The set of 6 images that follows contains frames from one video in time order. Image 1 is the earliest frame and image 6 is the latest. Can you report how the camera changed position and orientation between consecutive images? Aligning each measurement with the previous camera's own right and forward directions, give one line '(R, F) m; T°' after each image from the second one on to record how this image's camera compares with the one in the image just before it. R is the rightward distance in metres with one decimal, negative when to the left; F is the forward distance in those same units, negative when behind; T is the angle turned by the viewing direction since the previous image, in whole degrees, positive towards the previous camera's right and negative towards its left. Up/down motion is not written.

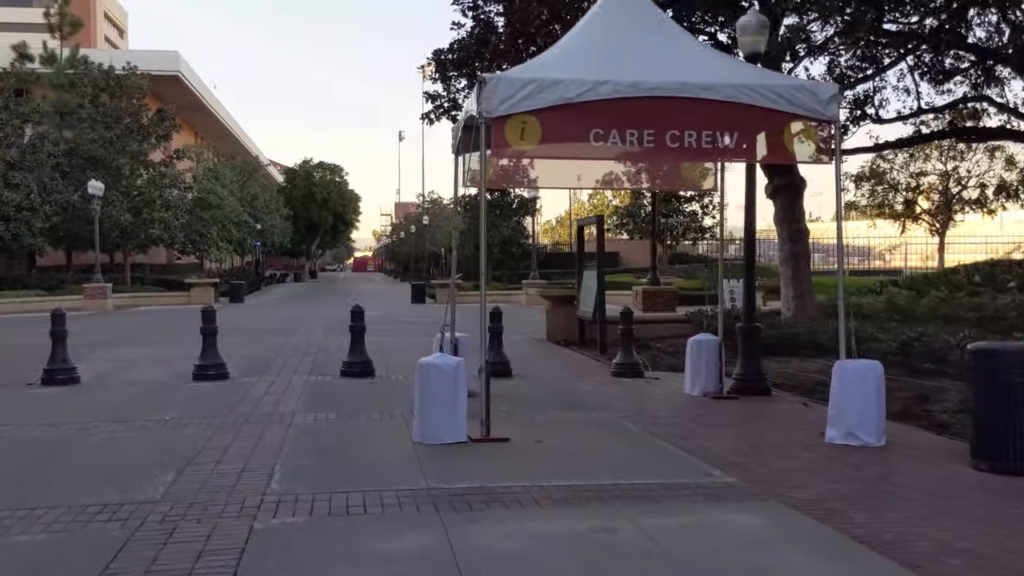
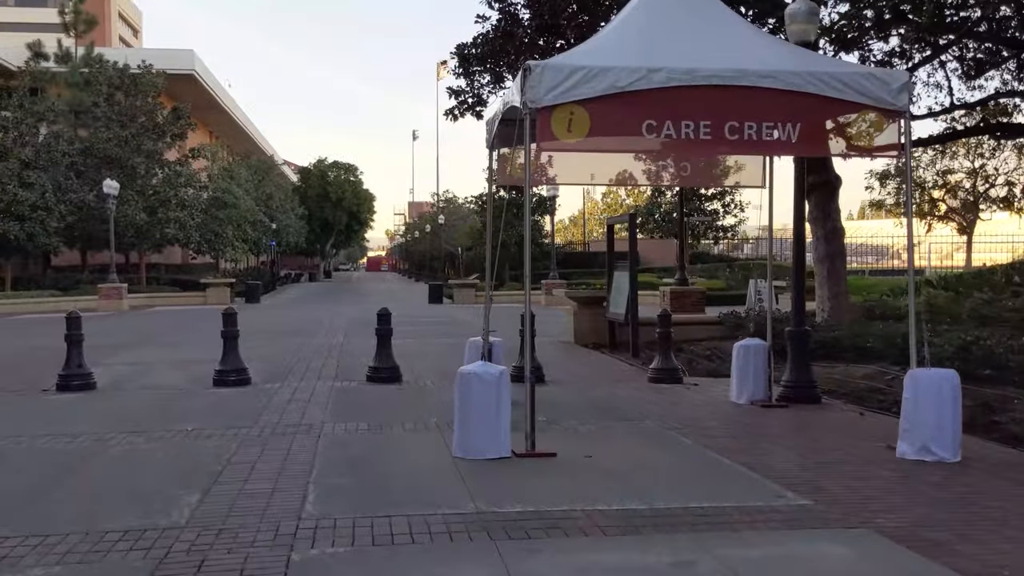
(-0.3, +0.5) m; -1°
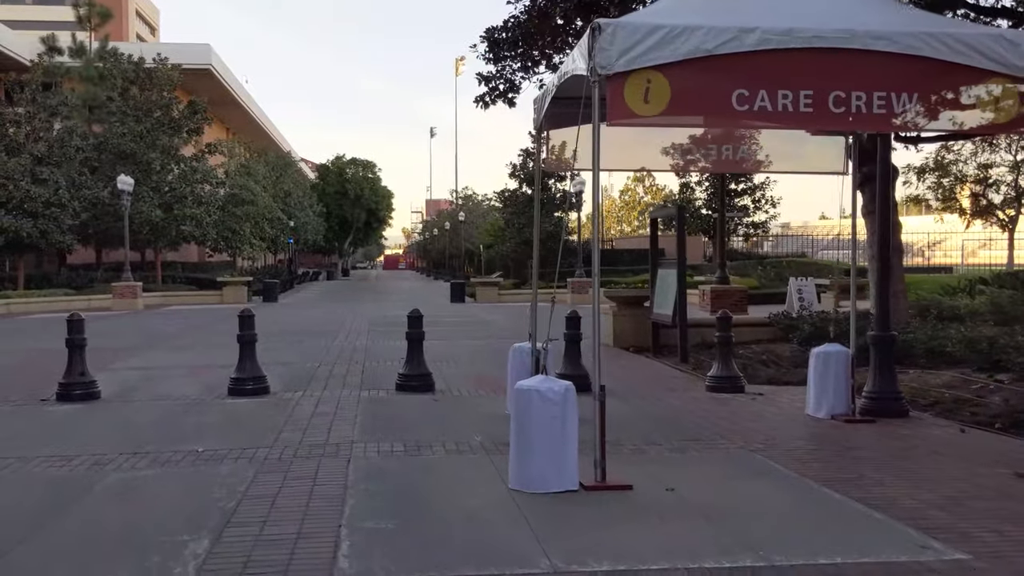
(-0.3, +1.1) m; -1°
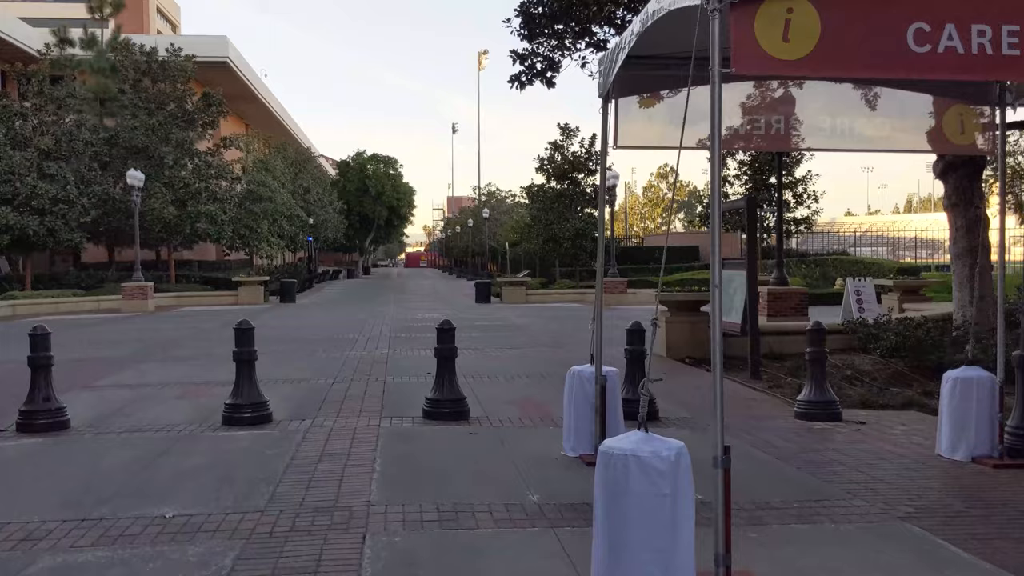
(-0.3, +1.8) m; -1°
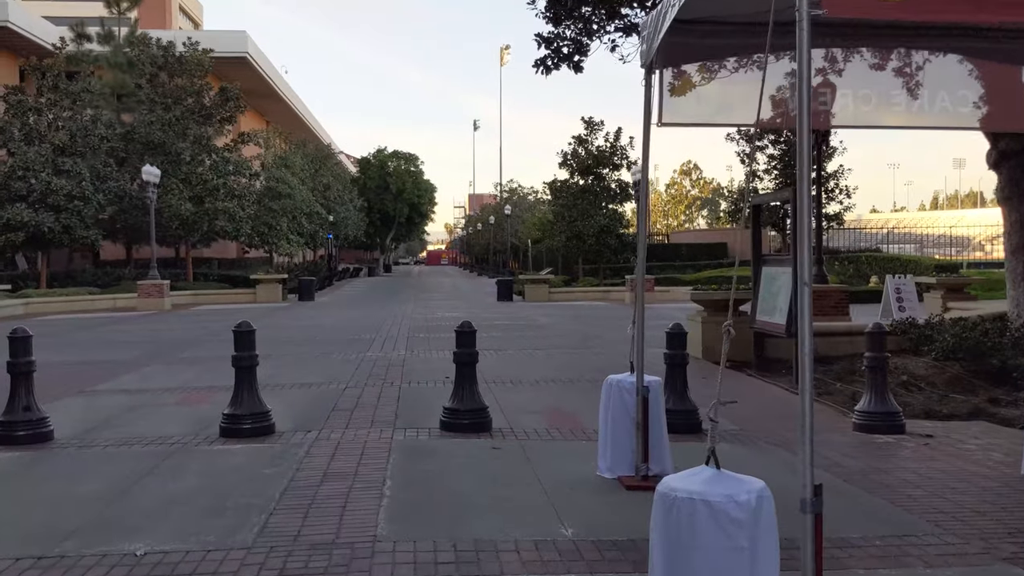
(0.0, +0.8) m; -1°
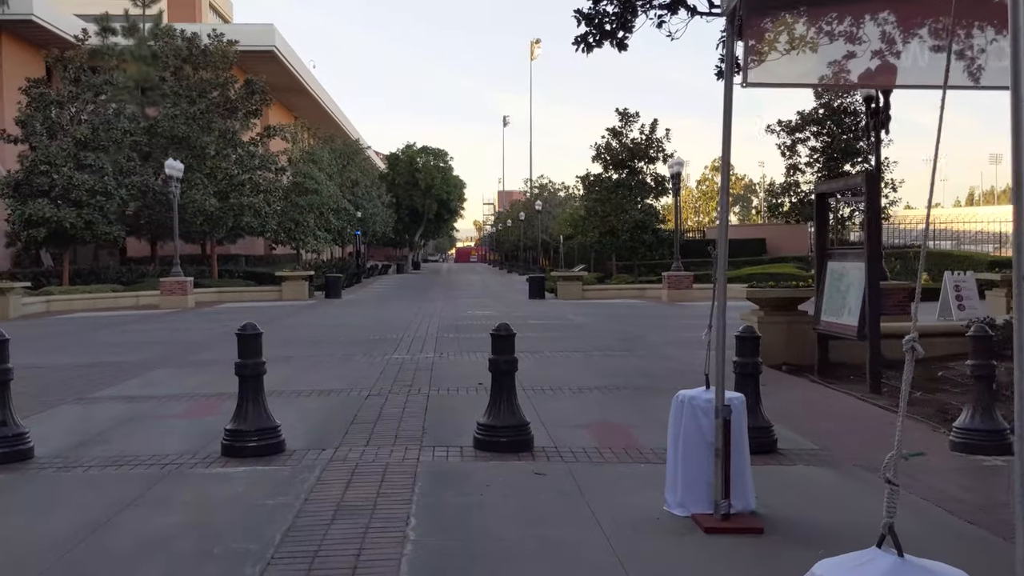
(-0.1, +1.1) m; -2°
